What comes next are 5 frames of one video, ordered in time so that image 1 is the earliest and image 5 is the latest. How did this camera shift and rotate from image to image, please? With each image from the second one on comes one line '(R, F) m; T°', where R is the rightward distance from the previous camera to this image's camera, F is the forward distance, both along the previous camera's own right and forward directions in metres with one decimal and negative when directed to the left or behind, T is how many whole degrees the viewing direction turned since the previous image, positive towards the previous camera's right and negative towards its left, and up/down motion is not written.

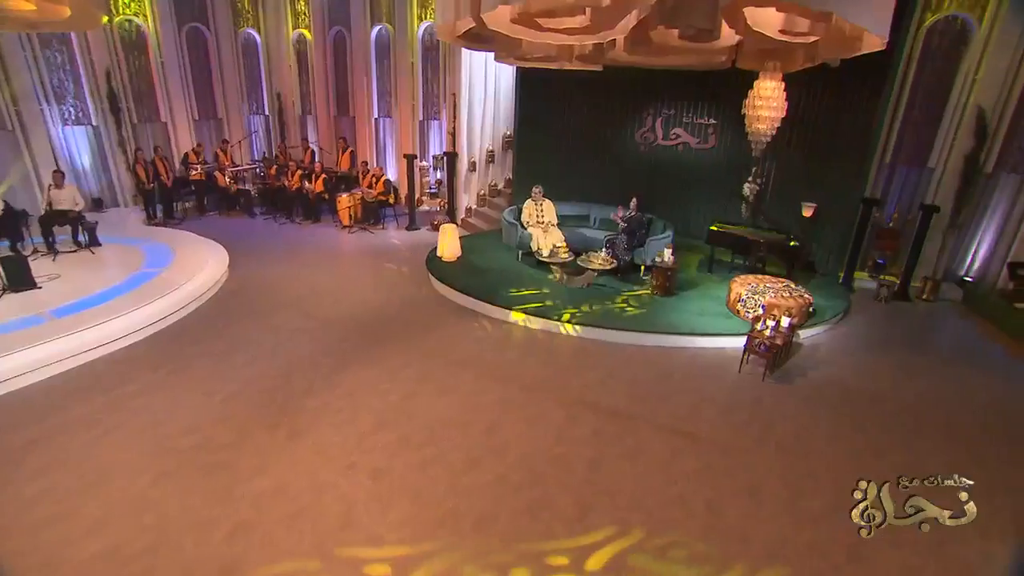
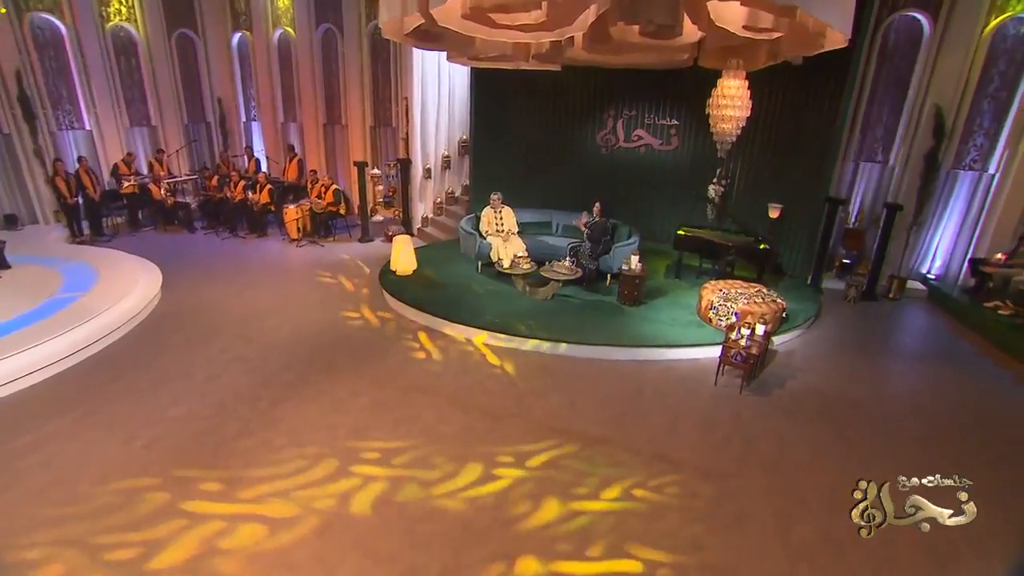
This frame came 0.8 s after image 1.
(0.0, +0.5) m; +3°
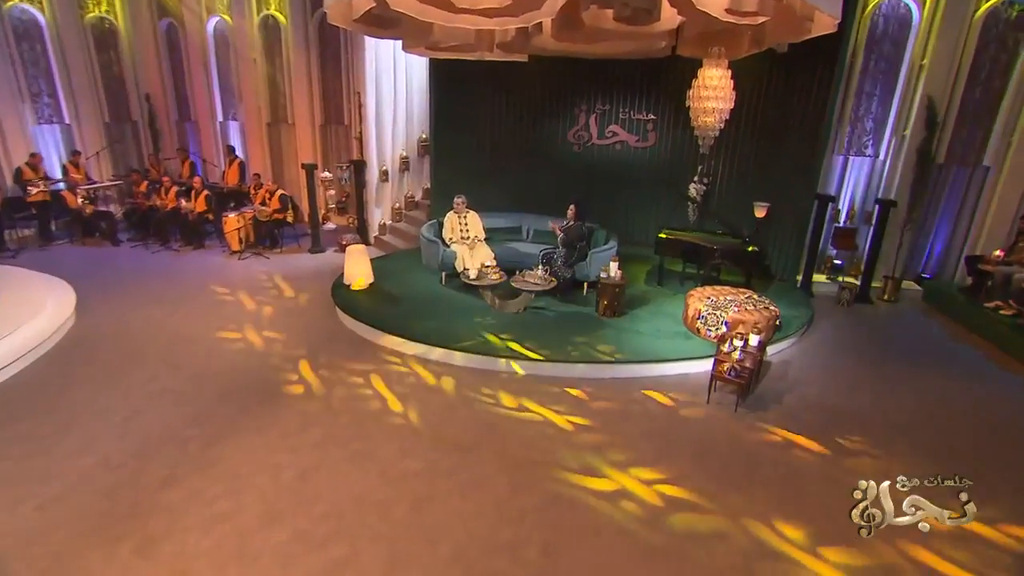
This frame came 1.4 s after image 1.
(0.0, +0.9) m; +3°
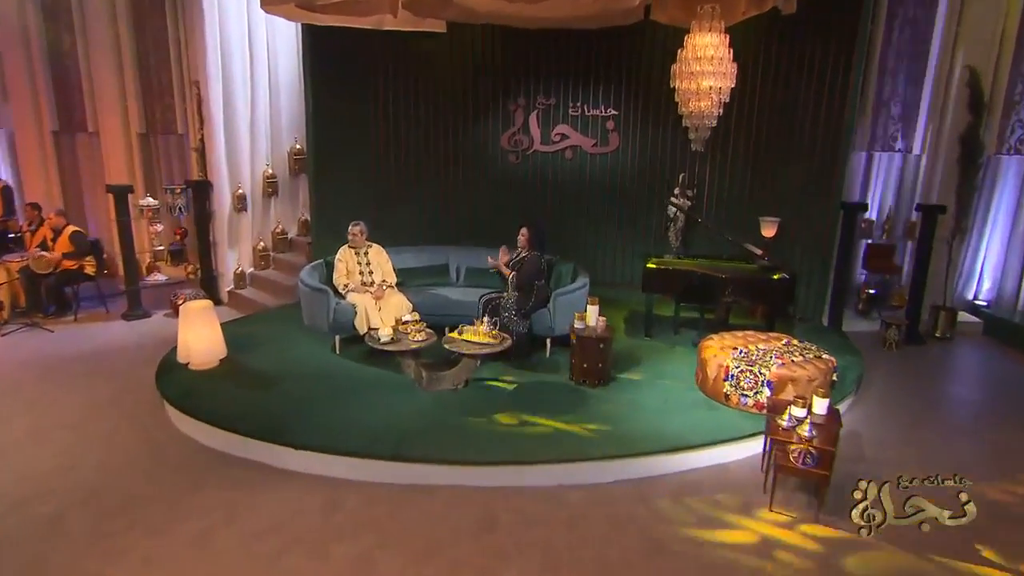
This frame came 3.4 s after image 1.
(-0.4, +2.9) m; +9°
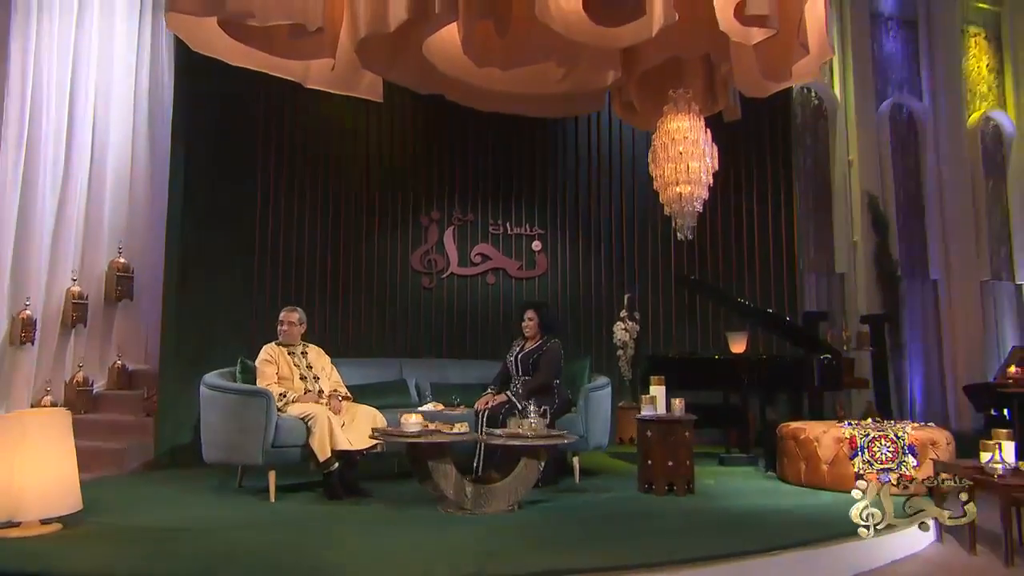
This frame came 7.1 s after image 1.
(-2.1, +2.3) m; +27°
